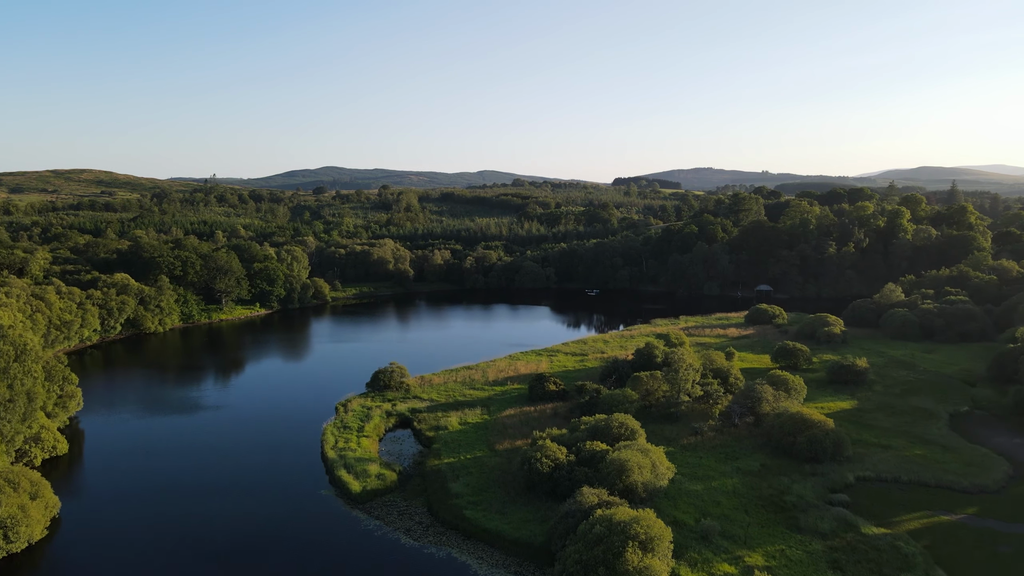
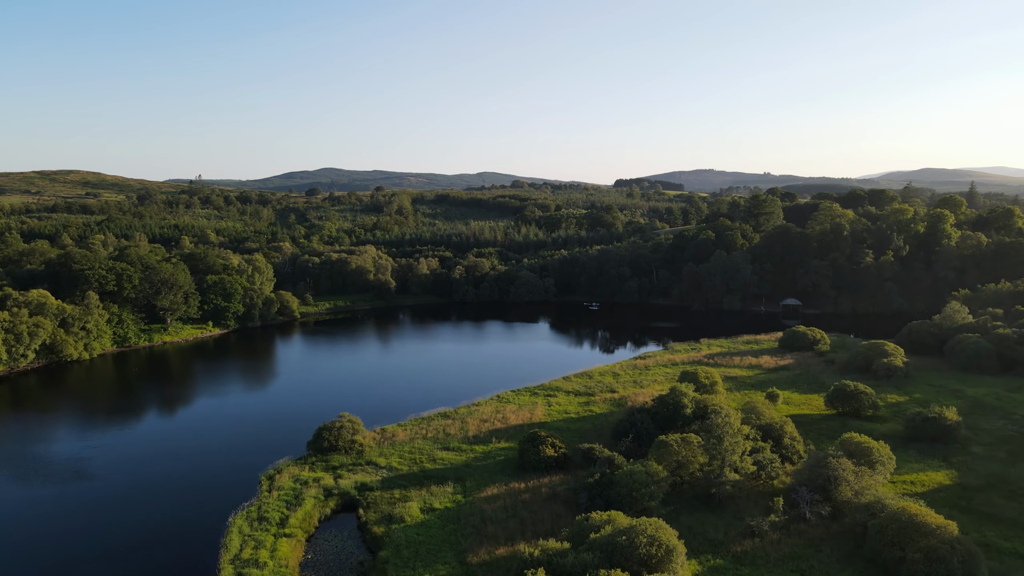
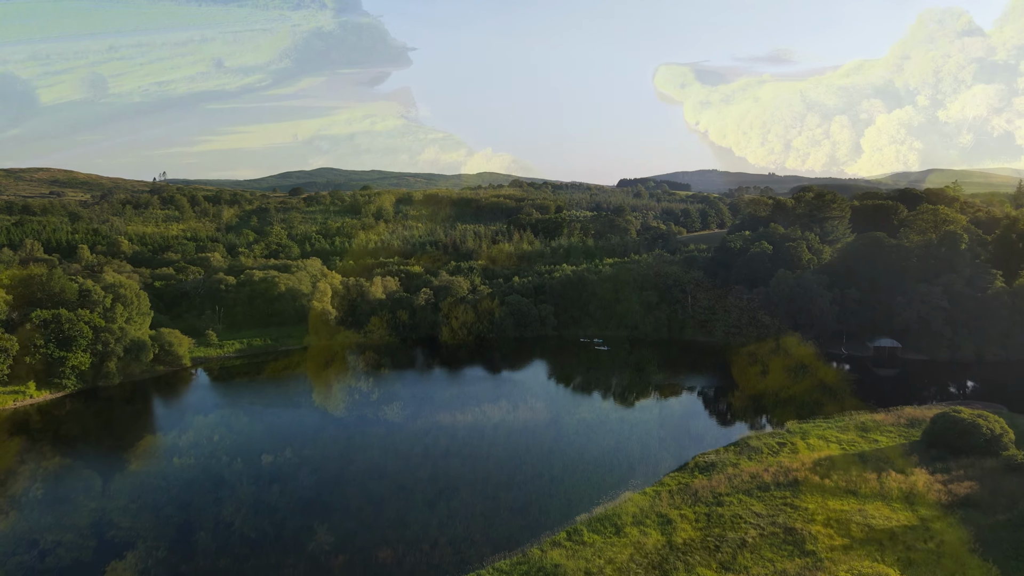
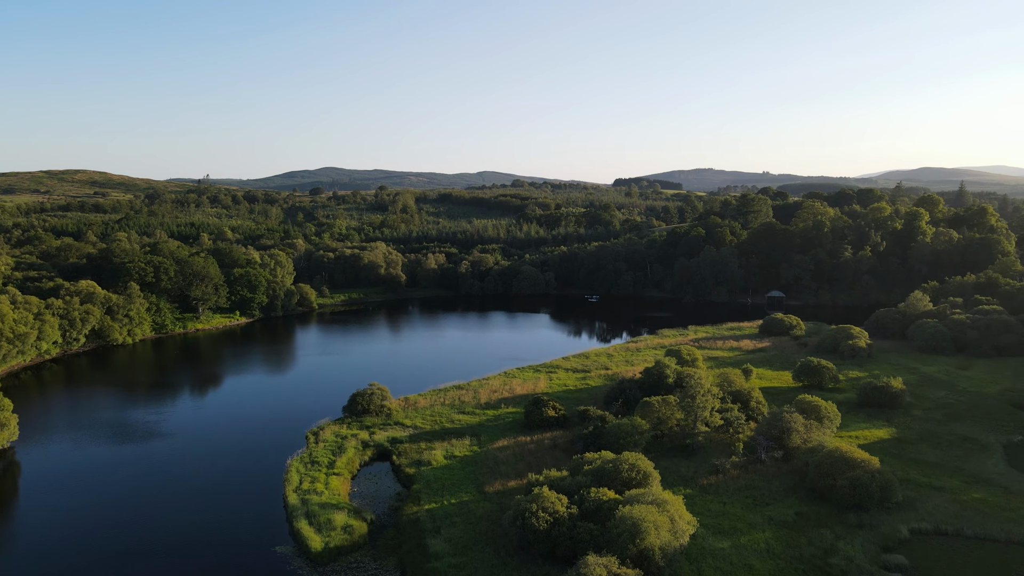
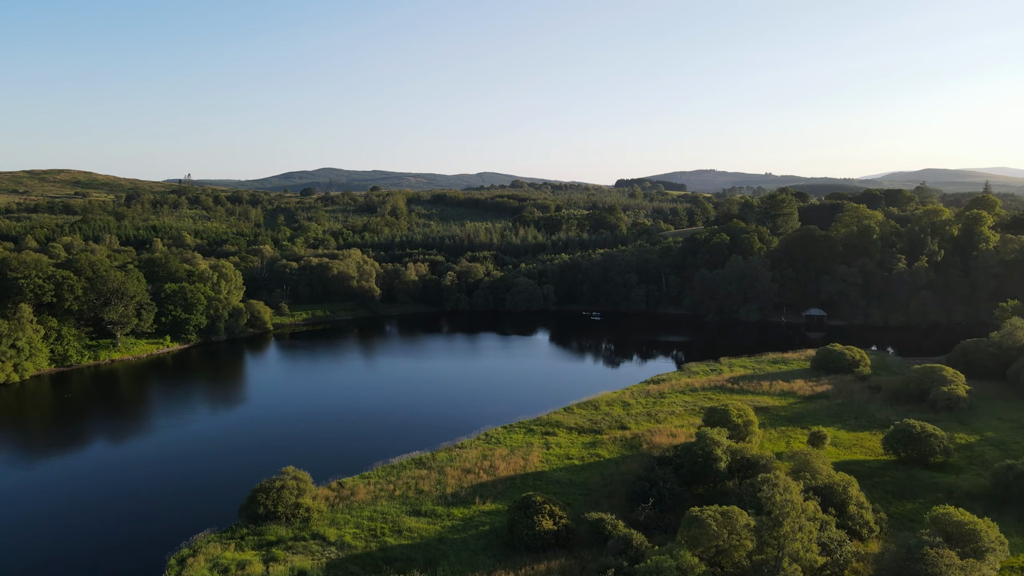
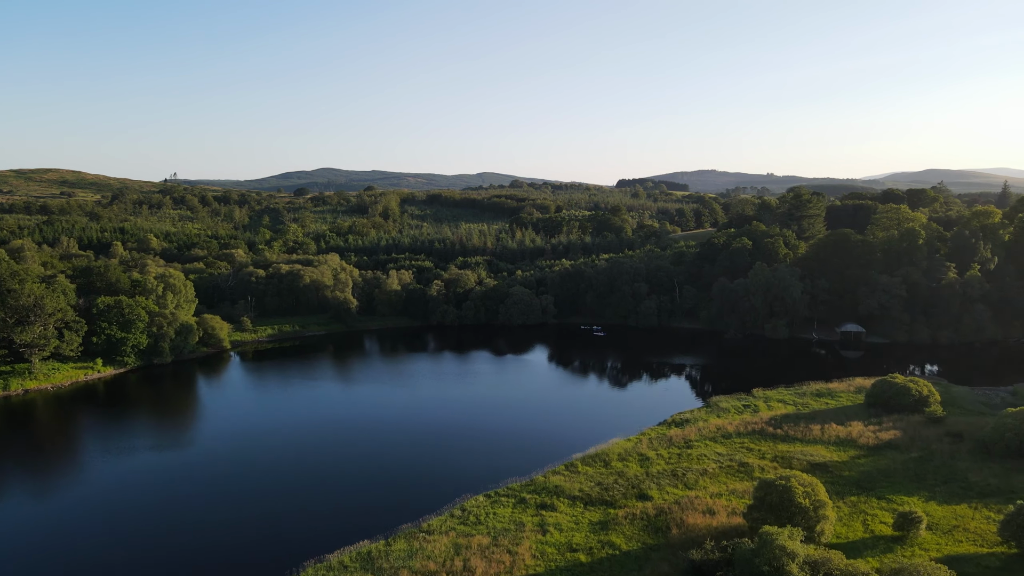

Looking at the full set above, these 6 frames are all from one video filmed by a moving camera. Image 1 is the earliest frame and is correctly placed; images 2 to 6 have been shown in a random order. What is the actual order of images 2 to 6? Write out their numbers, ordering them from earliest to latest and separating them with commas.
4, 2, 5, 6, 3
